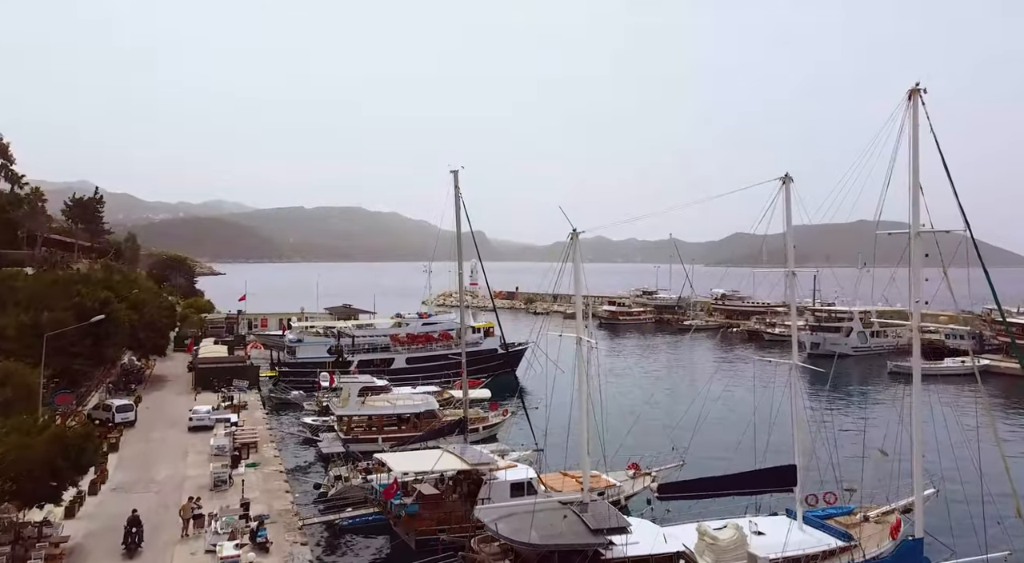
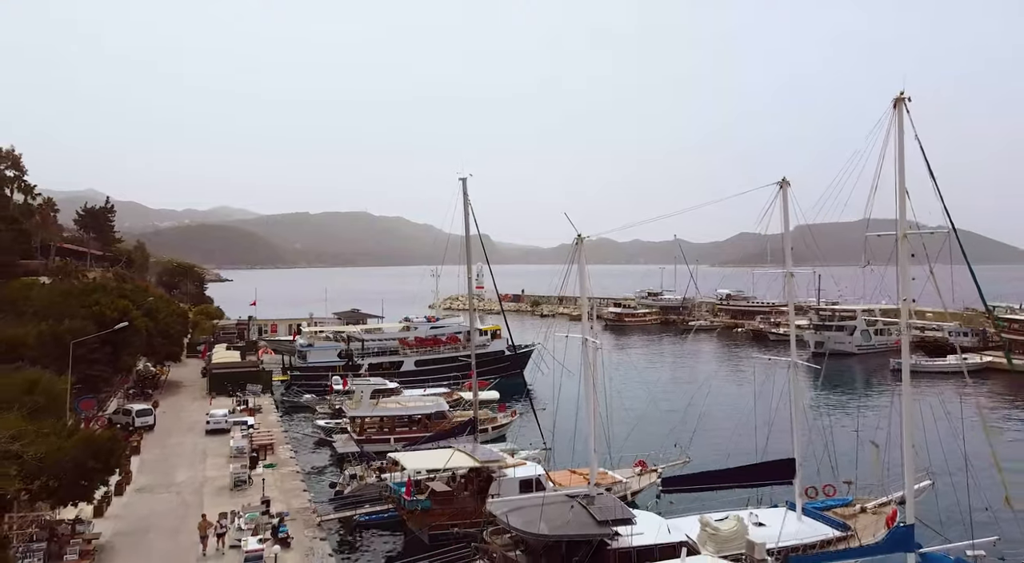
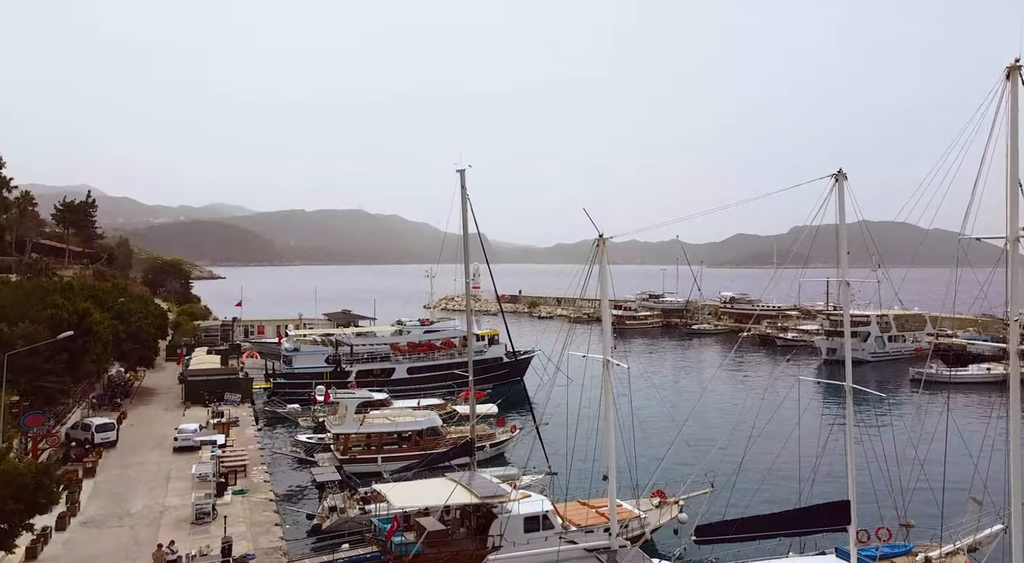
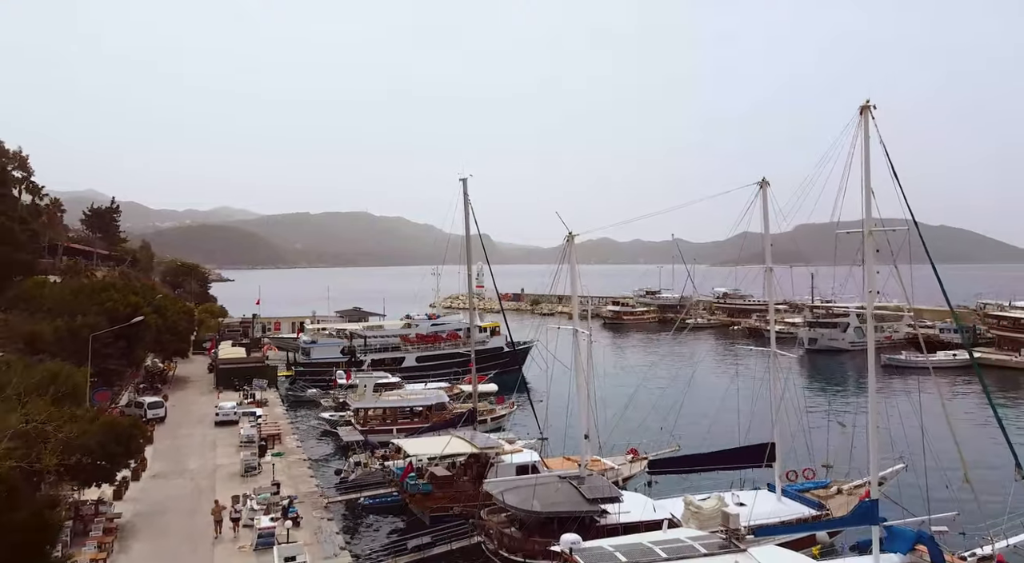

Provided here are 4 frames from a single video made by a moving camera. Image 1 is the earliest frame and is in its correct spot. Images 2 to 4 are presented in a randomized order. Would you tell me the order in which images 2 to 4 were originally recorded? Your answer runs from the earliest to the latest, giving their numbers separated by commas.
3, 2, 4
